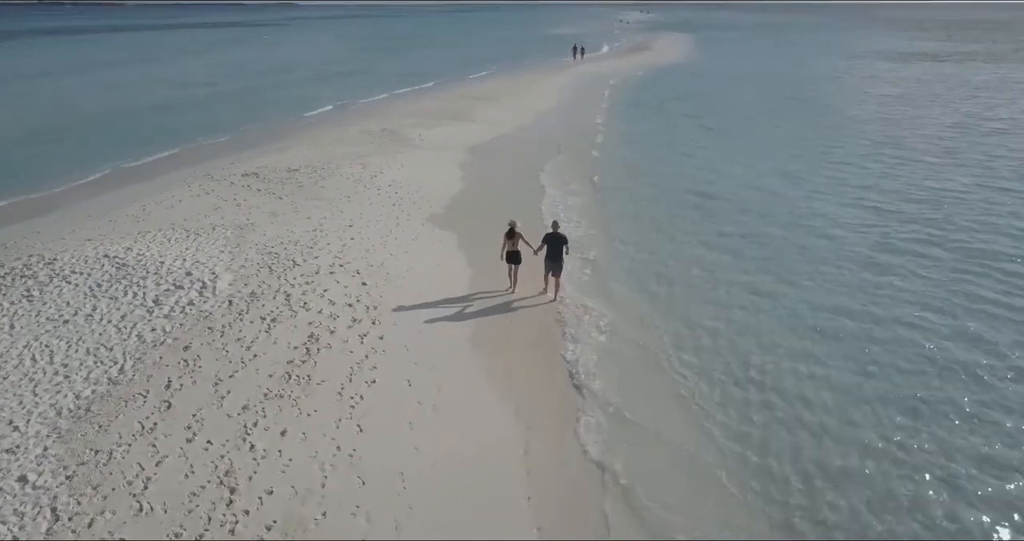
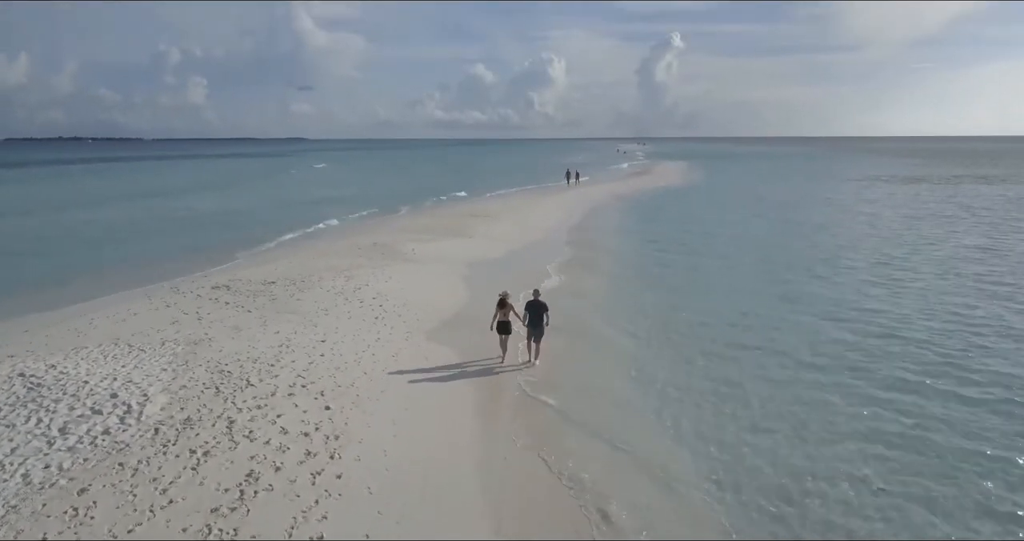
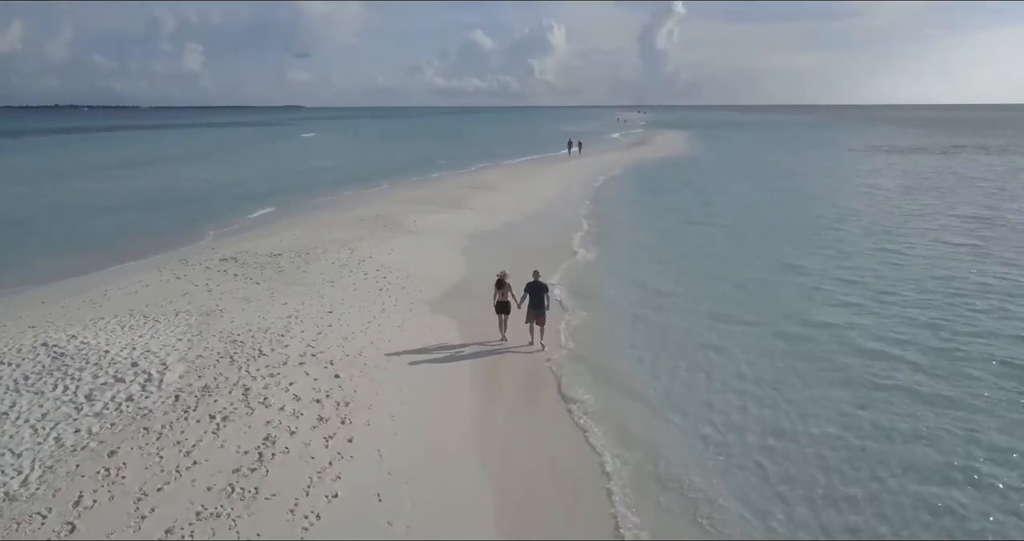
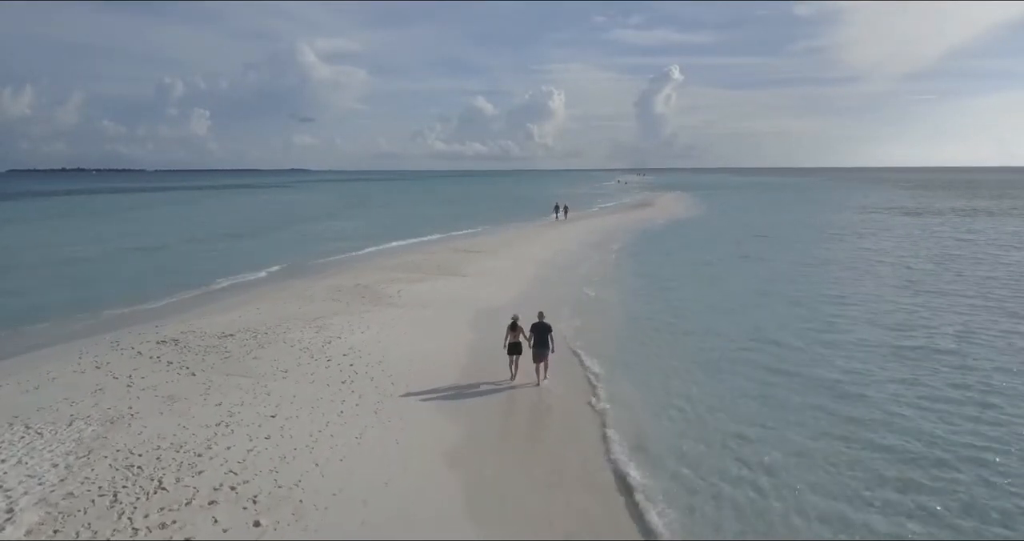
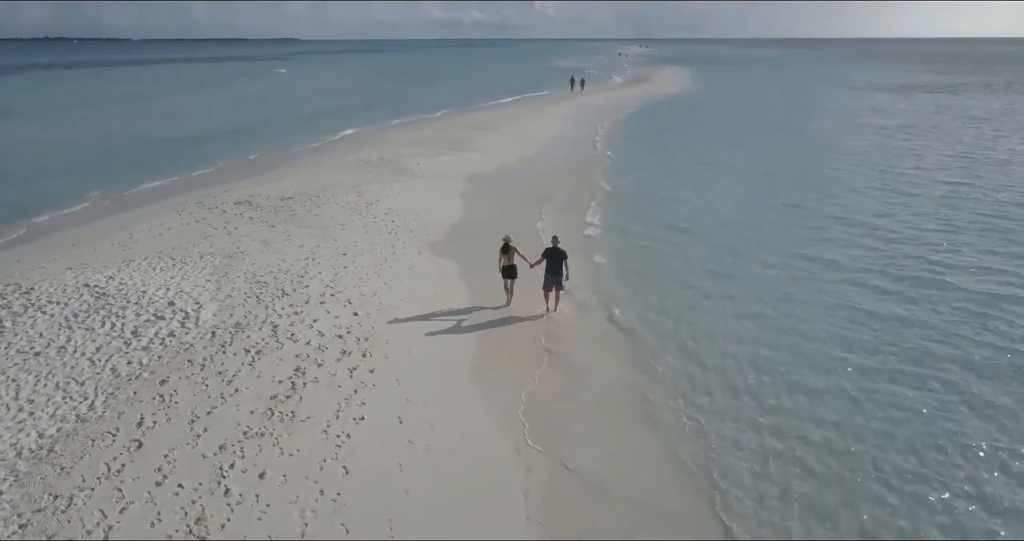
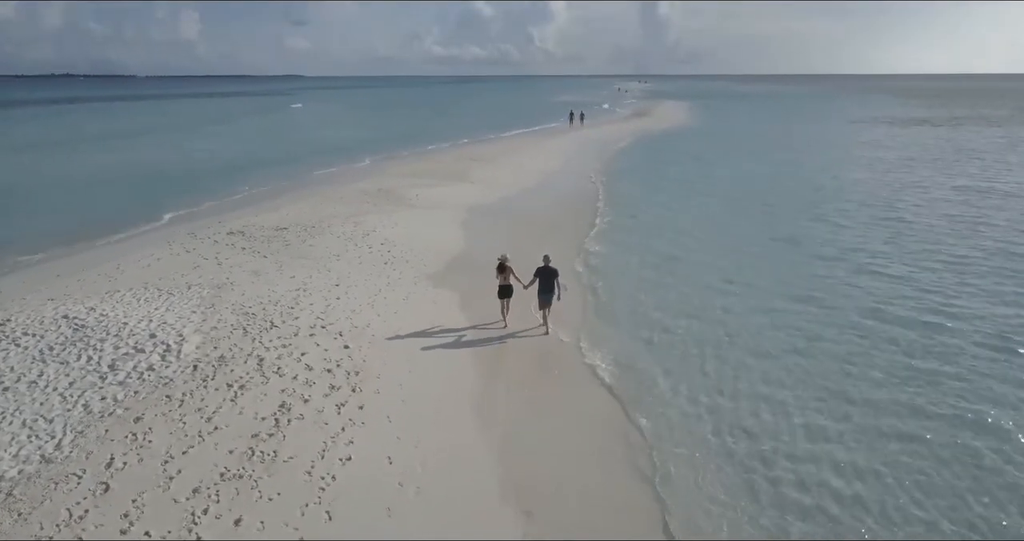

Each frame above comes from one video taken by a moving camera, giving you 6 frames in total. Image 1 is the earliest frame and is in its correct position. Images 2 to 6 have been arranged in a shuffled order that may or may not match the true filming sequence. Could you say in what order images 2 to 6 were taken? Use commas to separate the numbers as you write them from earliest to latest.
5, 6, 3, 2, 4
